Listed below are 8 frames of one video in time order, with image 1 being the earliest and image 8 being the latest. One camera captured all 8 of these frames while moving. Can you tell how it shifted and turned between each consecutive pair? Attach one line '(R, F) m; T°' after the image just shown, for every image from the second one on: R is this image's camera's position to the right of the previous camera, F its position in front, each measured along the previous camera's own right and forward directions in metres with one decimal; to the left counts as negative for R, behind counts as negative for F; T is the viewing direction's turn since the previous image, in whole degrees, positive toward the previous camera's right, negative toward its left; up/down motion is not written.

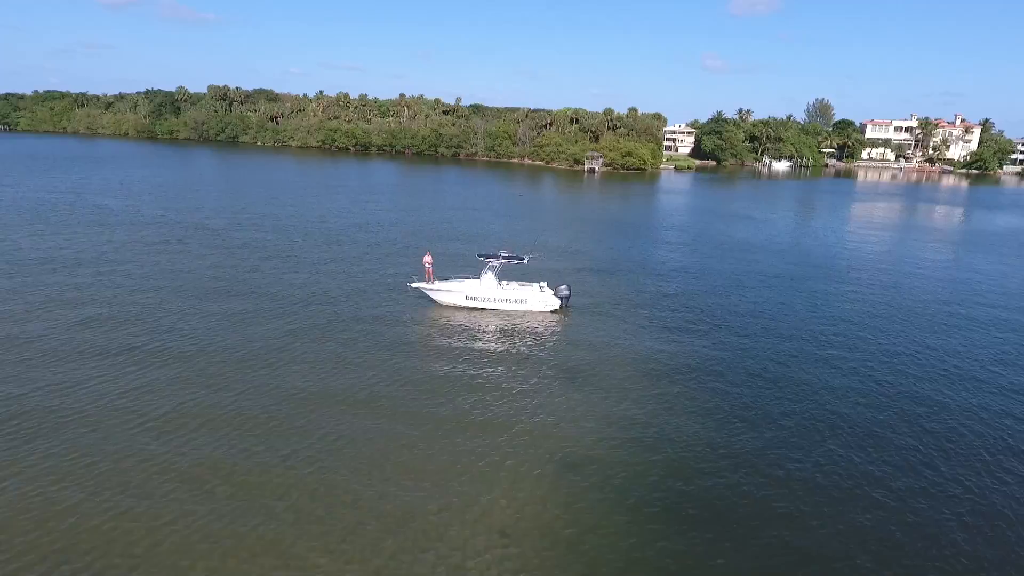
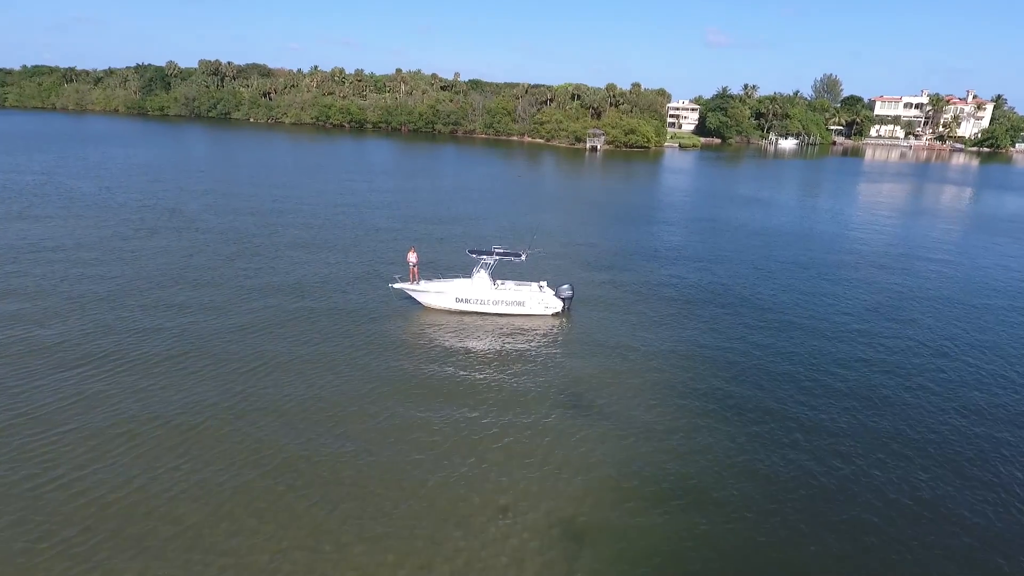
(+0.1, +2.9) m; 0°
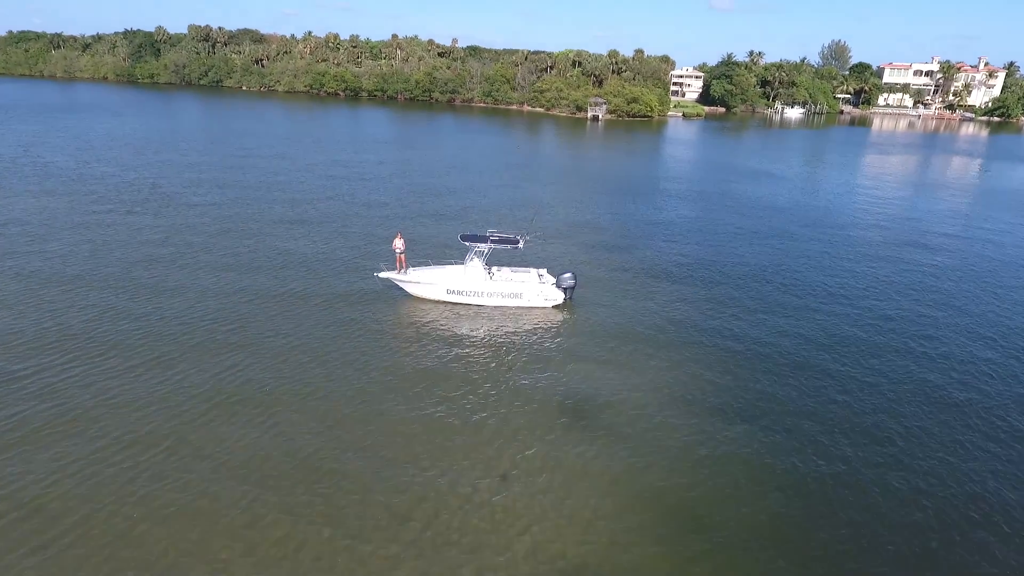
(+0.1, +1.9) m; 0°
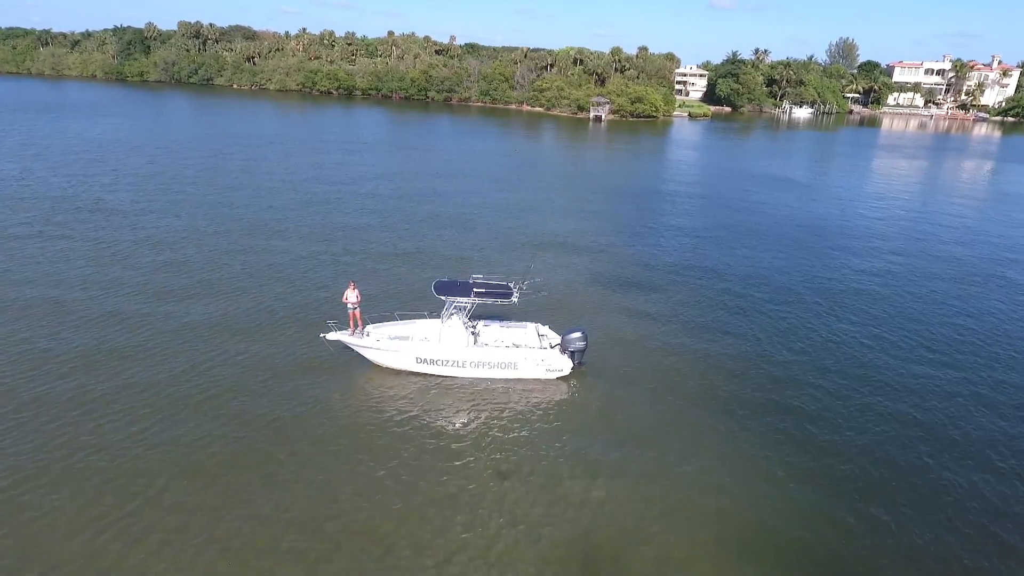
(+0.2, +4.7) m; 0°
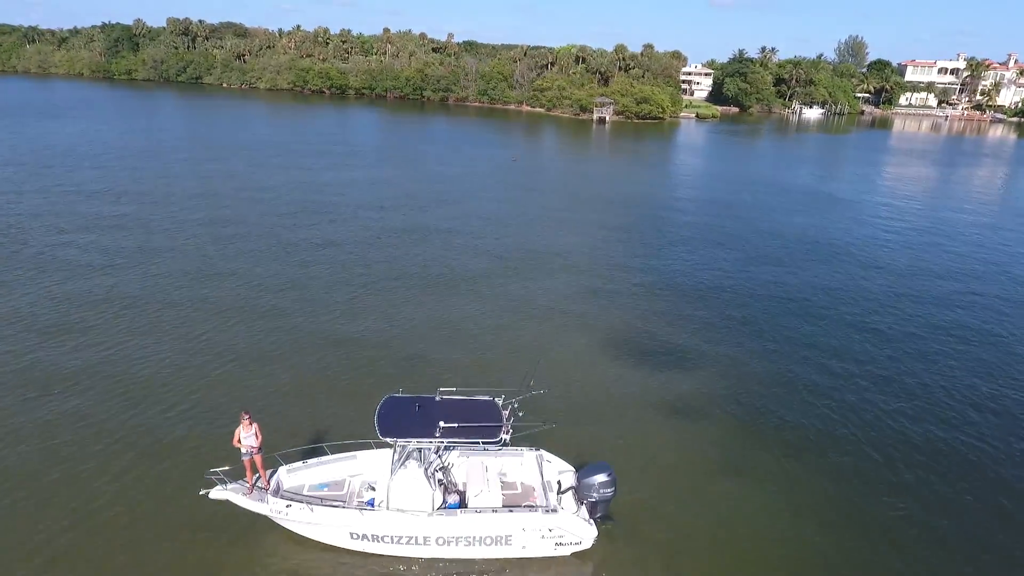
(+0.1, +5.2) m; 0°
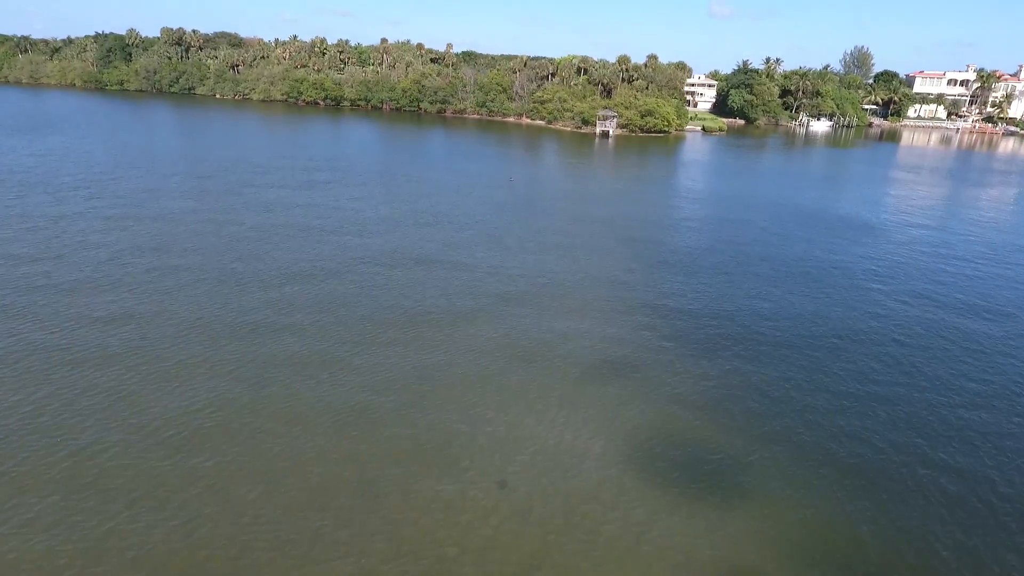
(+0.1, +4.1) m; 0°
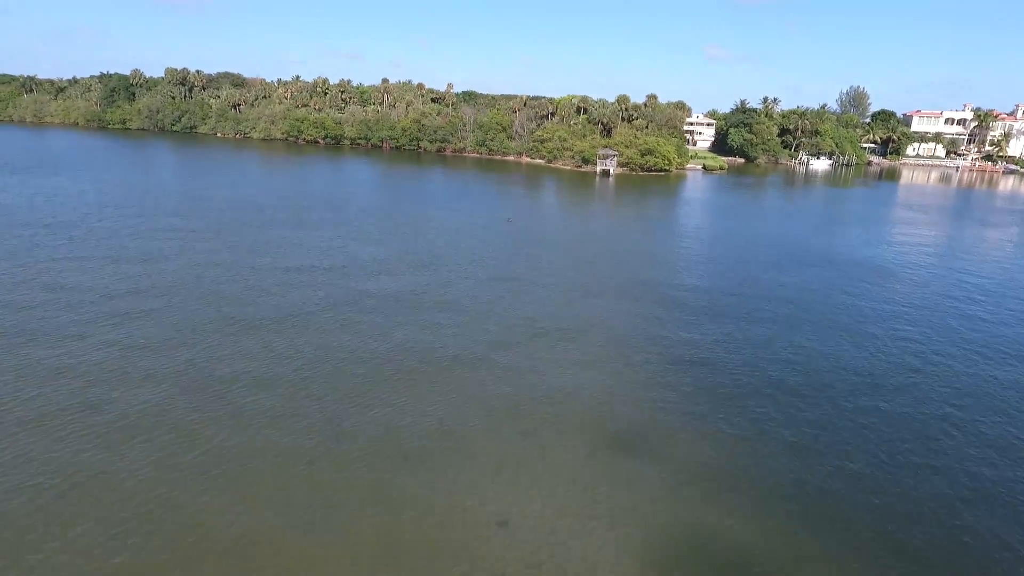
(0.0, +1.8) m; 0°
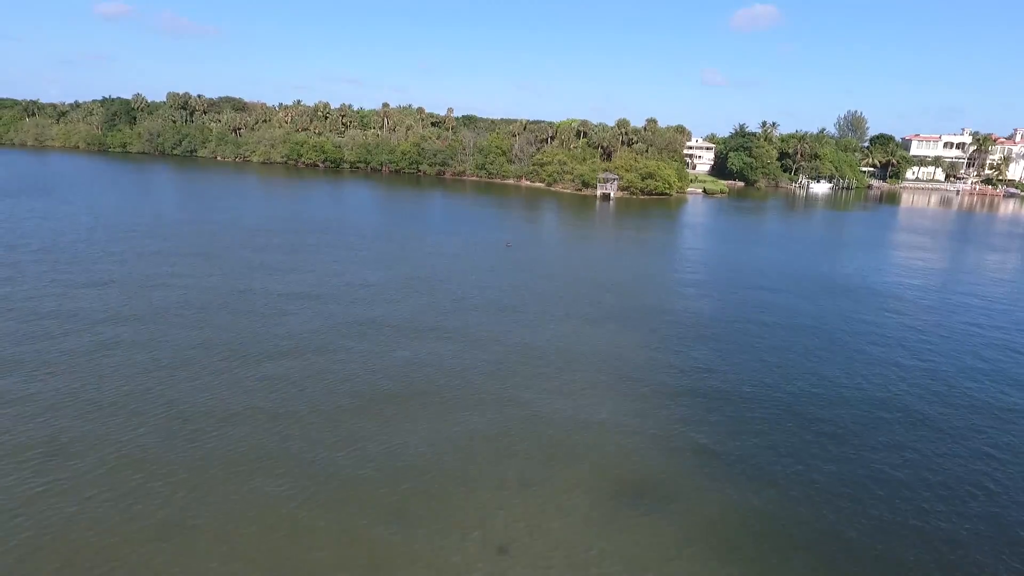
(0.0, +1.1) m; 0°
